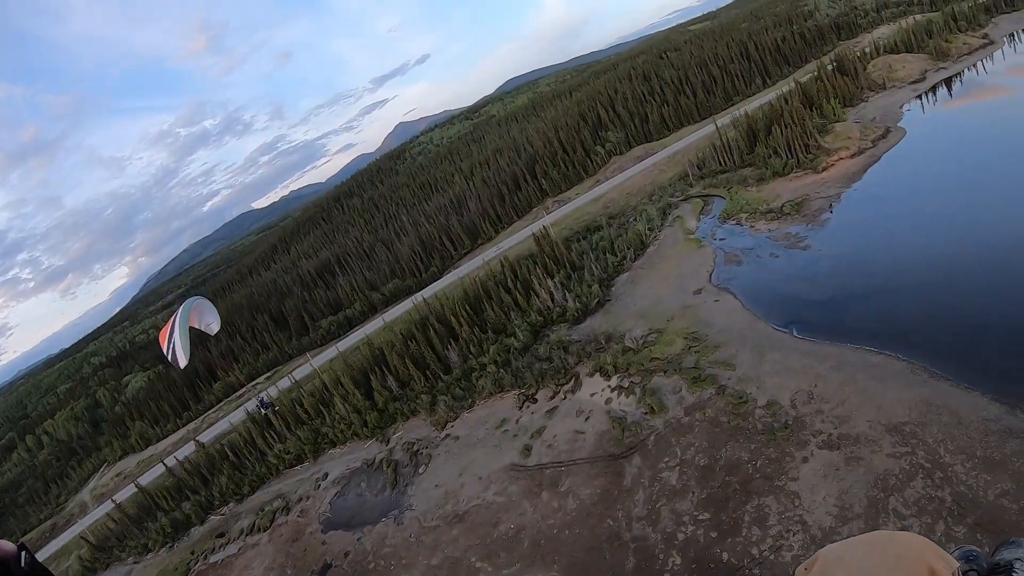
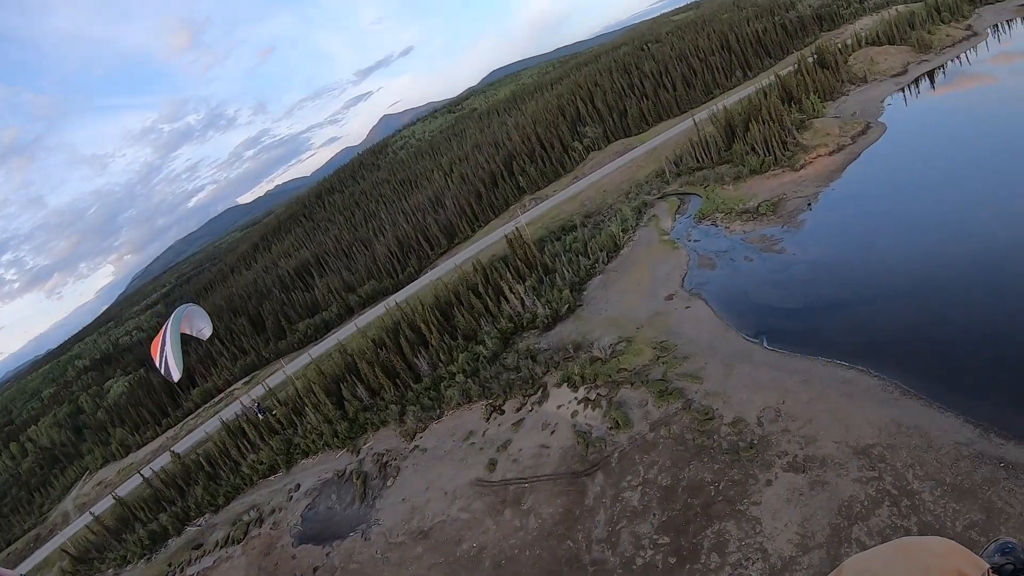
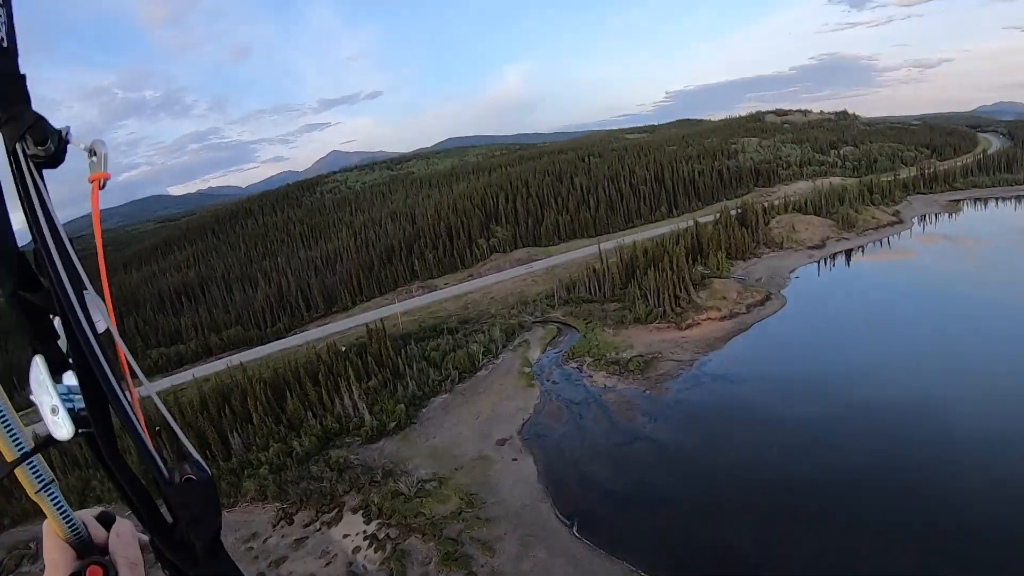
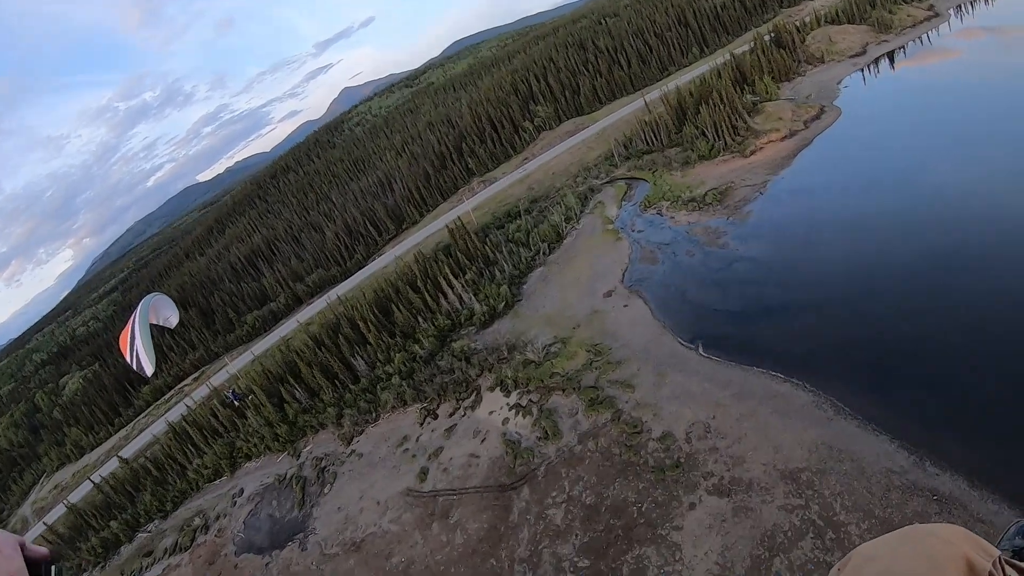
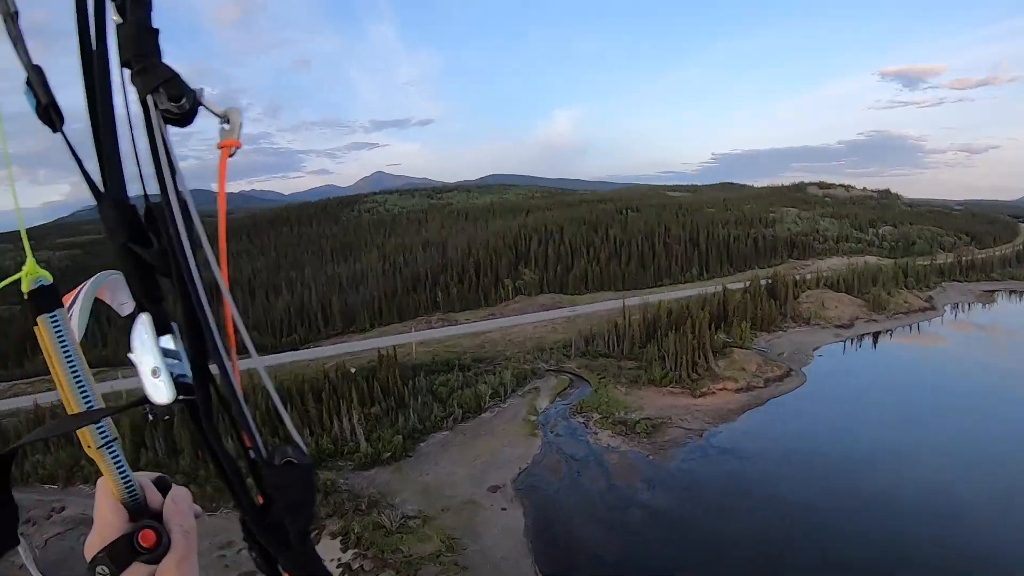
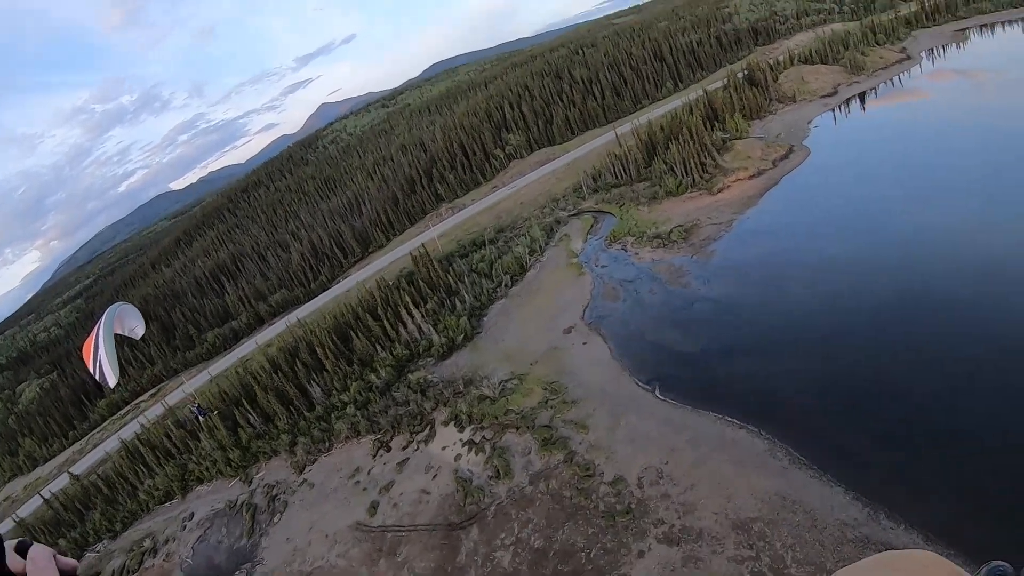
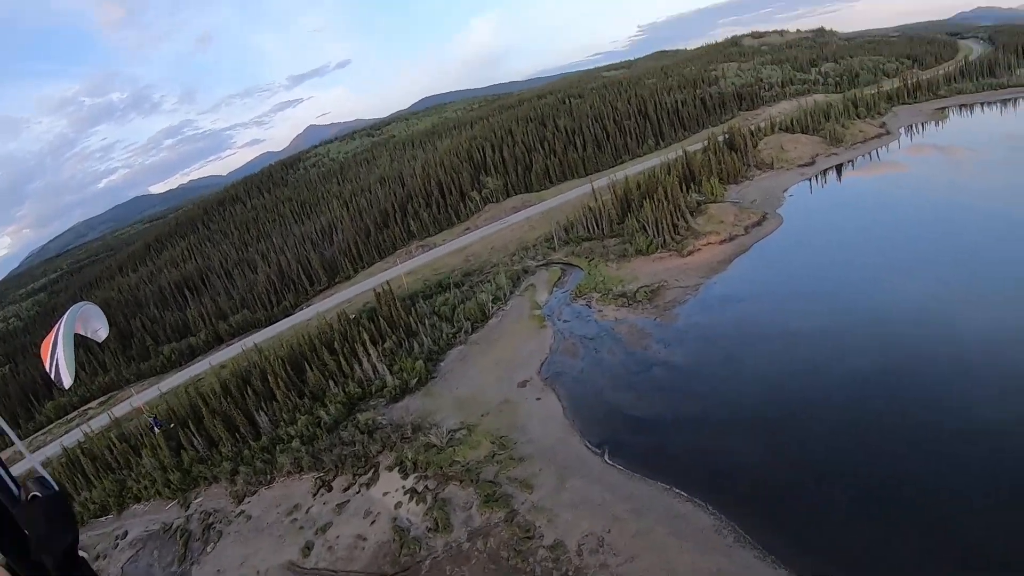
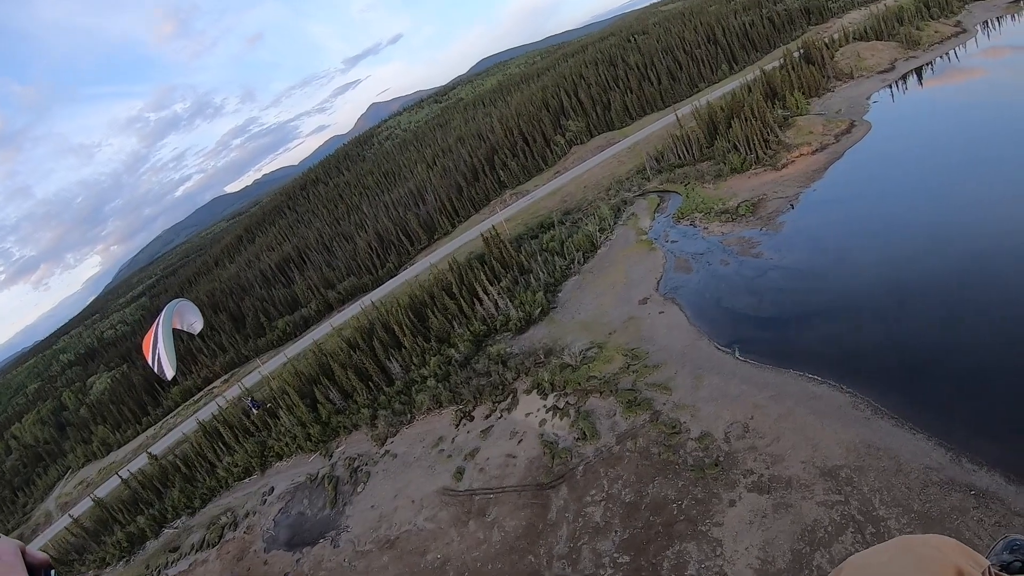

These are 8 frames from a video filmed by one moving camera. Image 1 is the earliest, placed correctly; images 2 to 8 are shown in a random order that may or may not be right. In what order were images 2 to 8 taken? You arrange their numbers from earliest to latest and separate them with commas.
2, 8, 4, 6, 7, 3, 5
